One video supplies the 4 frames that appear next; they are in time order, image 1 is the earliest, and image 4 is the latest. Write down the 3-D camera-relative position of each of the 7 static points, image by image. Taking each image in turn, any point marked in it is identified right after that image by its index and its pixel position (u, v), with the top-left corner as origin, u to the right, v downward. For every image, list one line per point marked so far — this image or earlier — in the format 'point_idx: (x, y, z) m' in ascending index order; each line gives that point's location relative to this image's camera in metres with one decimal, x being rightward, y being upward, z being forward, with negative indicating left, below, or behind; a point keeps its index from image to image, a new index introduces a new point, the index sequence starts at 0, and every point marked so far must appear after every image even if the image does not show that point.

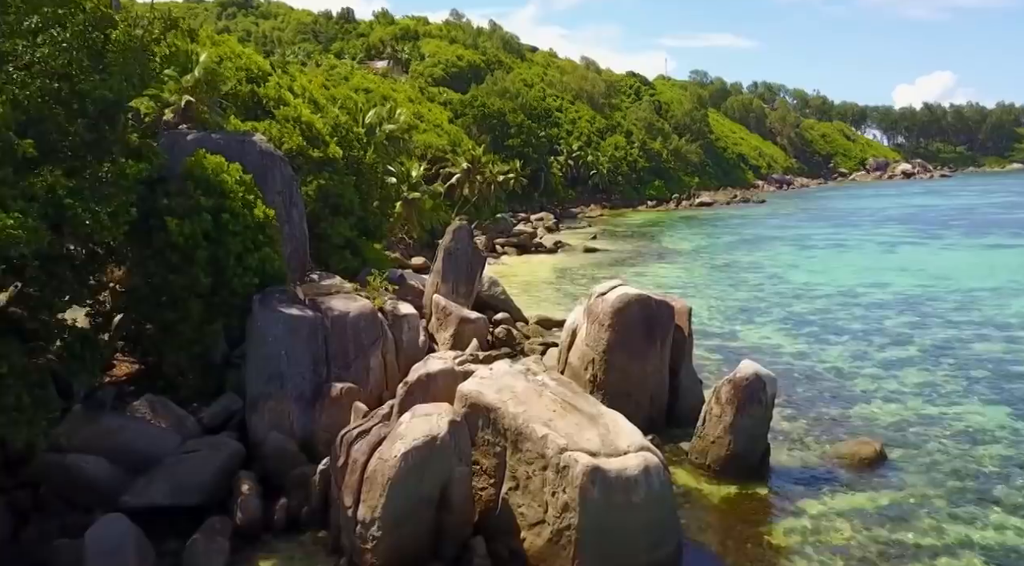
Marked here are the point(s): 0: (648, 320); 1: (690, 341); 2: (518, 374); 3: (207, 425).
0: (+2.8, -0.7, +17.3) m
1: (+3.9, -1.3, +18.4) m
2: (+0.1, -1.4, +13.1) m
3: (-5.4, -2.5, +14.7) m
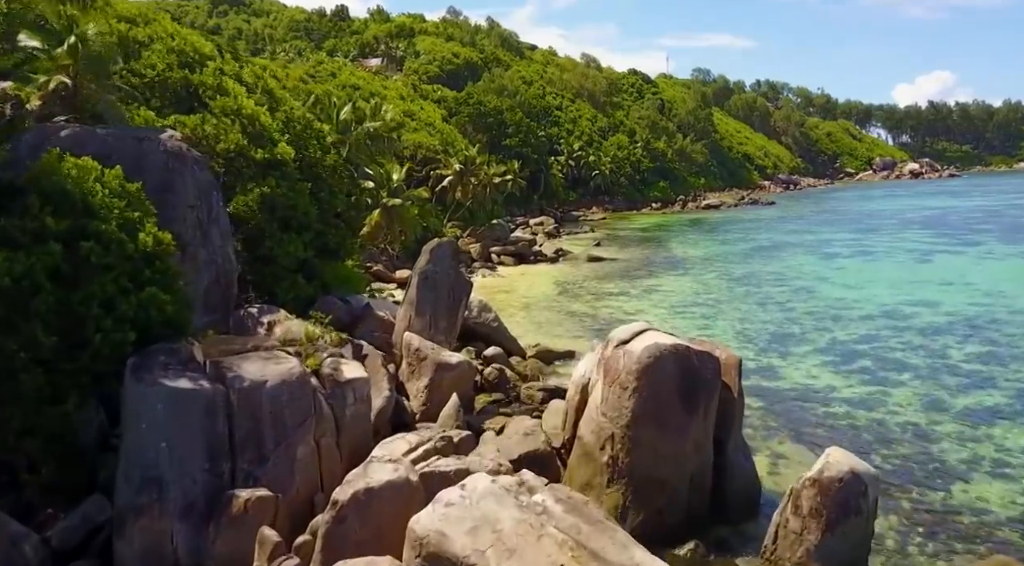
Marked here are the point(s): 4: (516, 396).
0: (+2.6, -1.4, +12.7) m
1: (+3.8, -2.0, +13.7) m
2: (-0.1, -2.2, +8.5) m
3: (-5.5, -3.2, +10.1) m
4: (+0.1, -2.7, +19.9) m
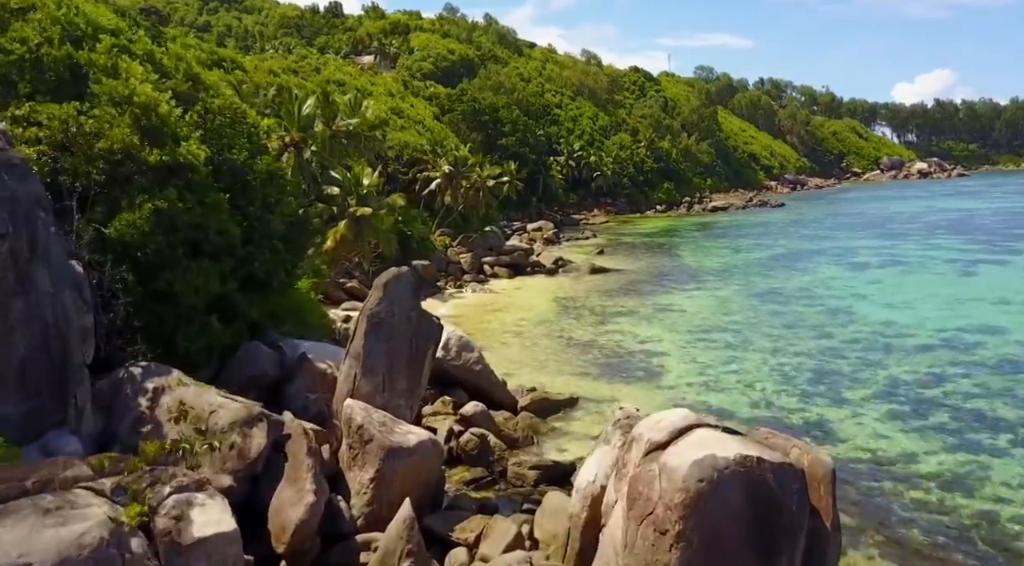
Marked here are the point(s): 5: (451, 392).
0: (+2.3, -2.2, +7.9) m
1: (+3.5, -2.7, +8.9) m
2: (-0.4, -2.9, +3.7) m
3: (-5.8, -4.0, +5.3) m
4: (-0.2, -3.4, +15.1) m
5: (-1.4, -2.5, +18.9) m
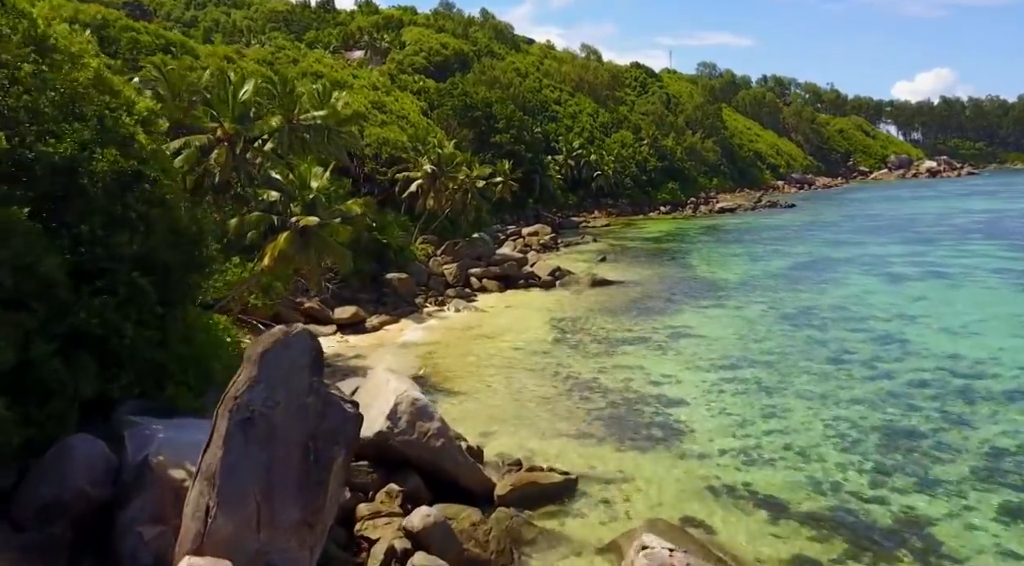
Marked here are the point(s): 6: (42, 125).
0: (+1.9, -2.9, +2.5) m
1: (+3.0, -3.4, +3.6) m
2: (-0.8, -3.6, -1.6) m
3: (-6.3, -4.7, 0.0) m
4: (-0.6, -4.2, +9.8) m
5: (-1.8, -3.2, +13.5) m
6: (-6.4, +2.2, +12.1) m
